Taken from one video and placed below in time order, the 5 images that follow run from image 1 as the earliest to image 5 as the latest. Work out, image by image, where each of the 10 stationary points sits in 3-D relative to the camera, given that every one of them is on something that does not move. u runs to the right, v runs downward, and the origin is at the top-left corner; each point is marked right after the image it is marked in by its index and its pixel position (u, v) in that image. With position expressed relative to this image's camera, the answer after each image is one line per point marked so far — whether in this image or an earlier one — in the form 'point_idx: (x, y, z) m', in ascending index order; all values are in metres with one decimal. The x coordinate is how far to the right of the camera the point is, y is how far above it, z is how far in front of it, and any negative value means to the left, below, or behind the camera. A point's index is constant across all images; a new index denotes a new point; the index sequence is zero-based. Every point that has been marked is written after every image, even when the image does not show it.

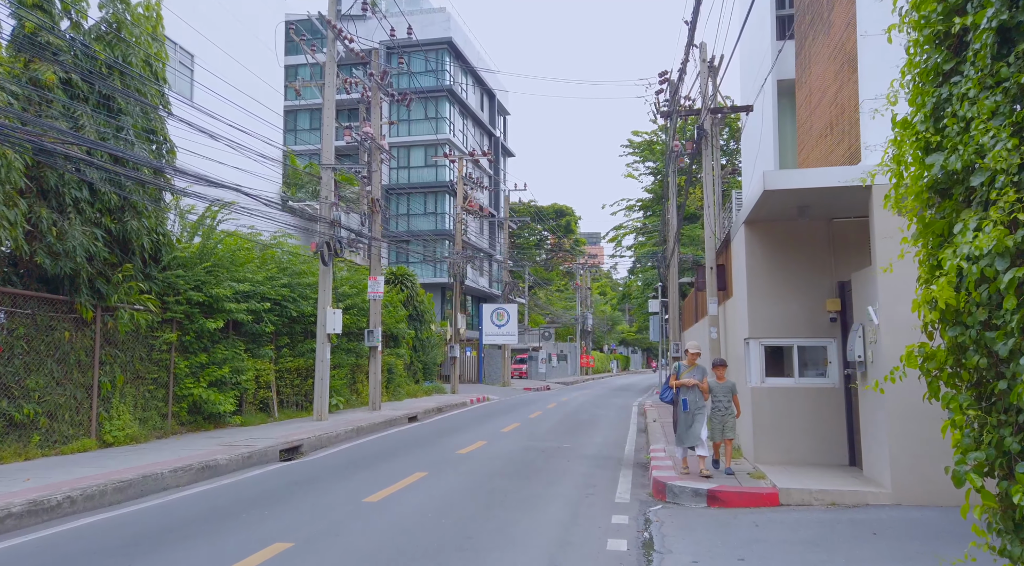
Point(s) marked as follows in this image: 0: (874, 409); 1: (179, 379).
0: (+3.9, -1.4, +9.2) m
1: (-6.3, -1.8, +16.1) m
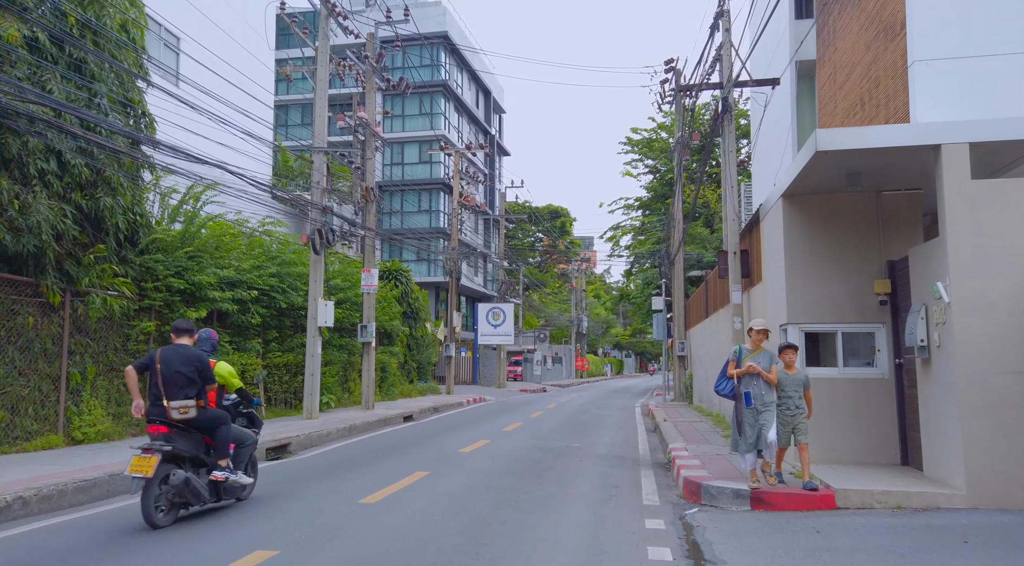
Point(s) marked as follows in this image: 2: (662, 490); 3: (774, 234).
0: (+4.1, -1.1, +8.2) m
1: (-6.2, -1.6, +14.9) m
2: (+1.7, -2.4, +9.8) m
3: (+3.4, +0.6, +10.9) m
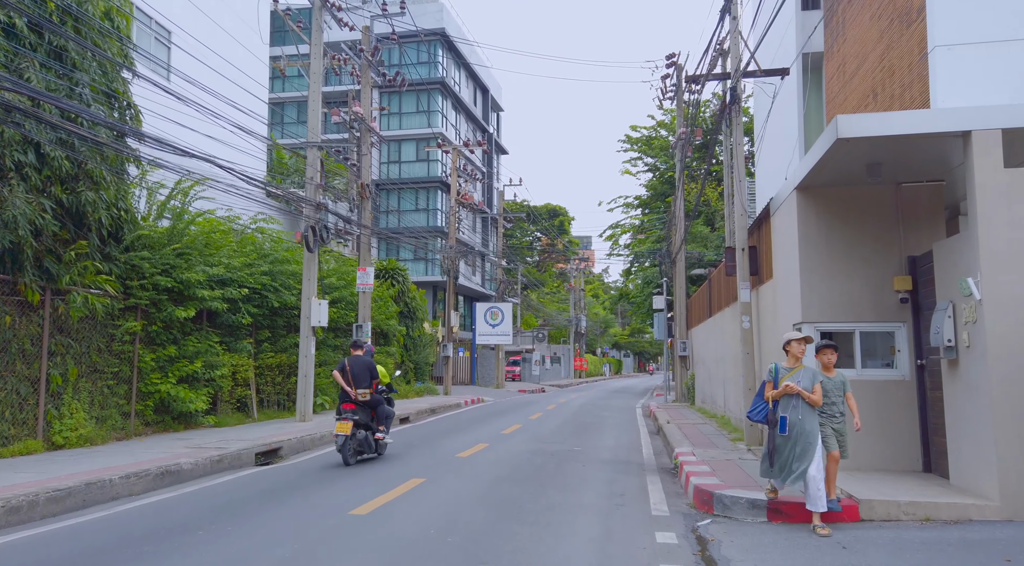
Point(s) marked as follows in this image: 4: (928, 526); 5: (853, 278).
0: (+4.1, -1.1, +7.6) m
1: (-6.2, -1.5, +14.4) m
2: (+1.7, -2.4, +9.3) m
3: (+3.4, +0.7, +10.4) m
4: (+3.5, -2.0, +7.1) m
5: (+3.8, +0.1, +9.6) m
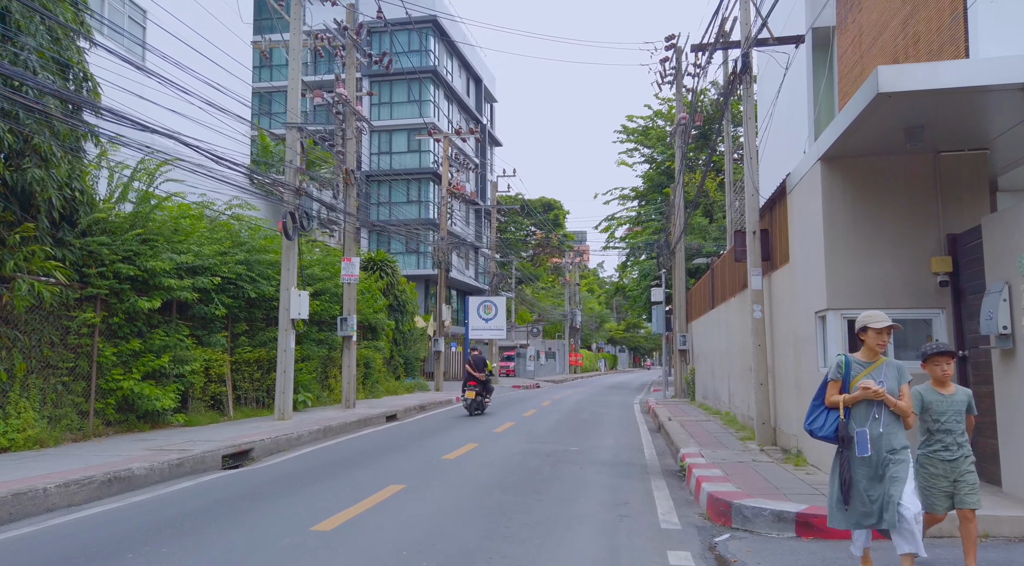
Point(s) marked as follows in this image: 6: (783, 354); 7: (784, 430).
0: (+4.0, -0.9, +6.6) m
1: (-6.3, -1.4, +13.2) m
2: (+1.6, -2.2, +8.2) m
3: (+3.2, +0.9, +9.3) m
4: (+3.4, -1.9, +6.1) m
5: (+3.7, +0.2, +8.5) m
6: (+3.6, -0.9, +11.3) m
7: (+3.6, -2.0, +11.3) m
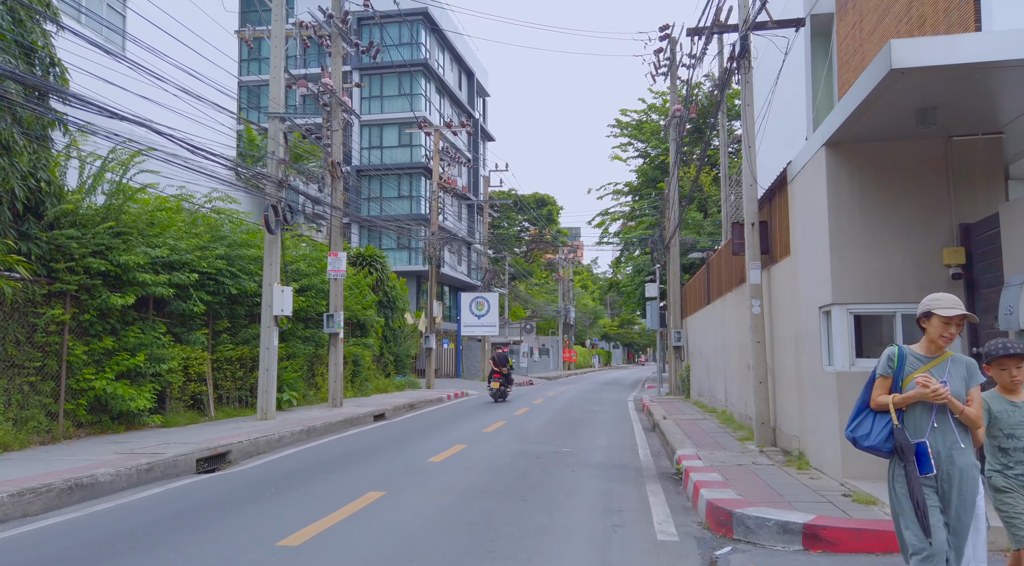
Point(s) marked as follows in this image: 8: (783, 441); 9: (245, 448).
0: (+3.9, -0.8, +6.1) m
1: (-6.5, -1.3, +12.7) m
2: (+1.5, -2.1, +7.7) m
3: (+3.1, +0.9, +8.8) m
4: (+3.3, -1.8, +5.6) m
5: (+3.6, +0.3, +8.0) m
6: (+3.4, -0.9, +10.8) m
7: (+3.5, -1.9, +10.8) m
8: (+3.5, -2.0, +10.9) m
9: (-4.0, -2.5, +12.7) m
